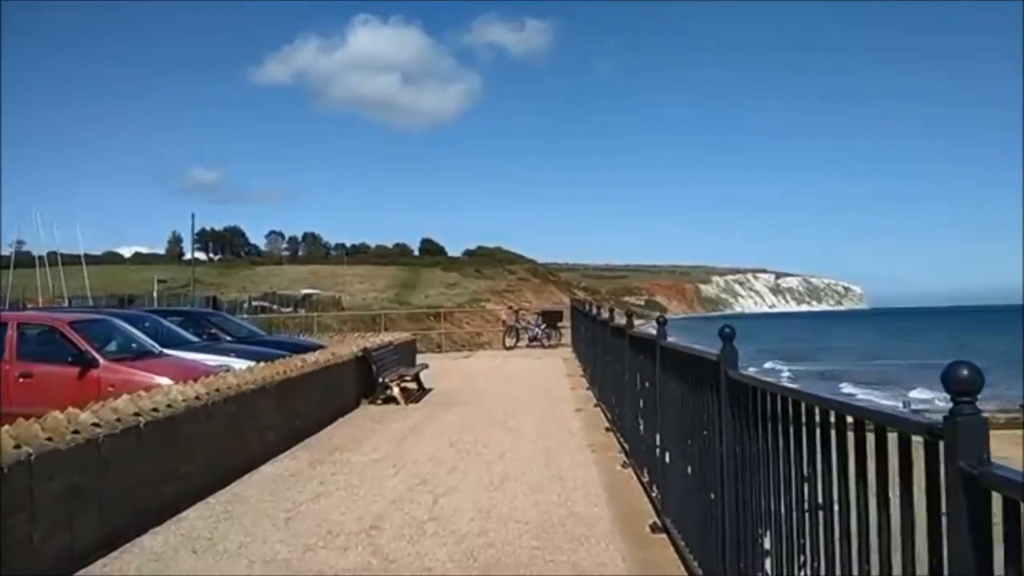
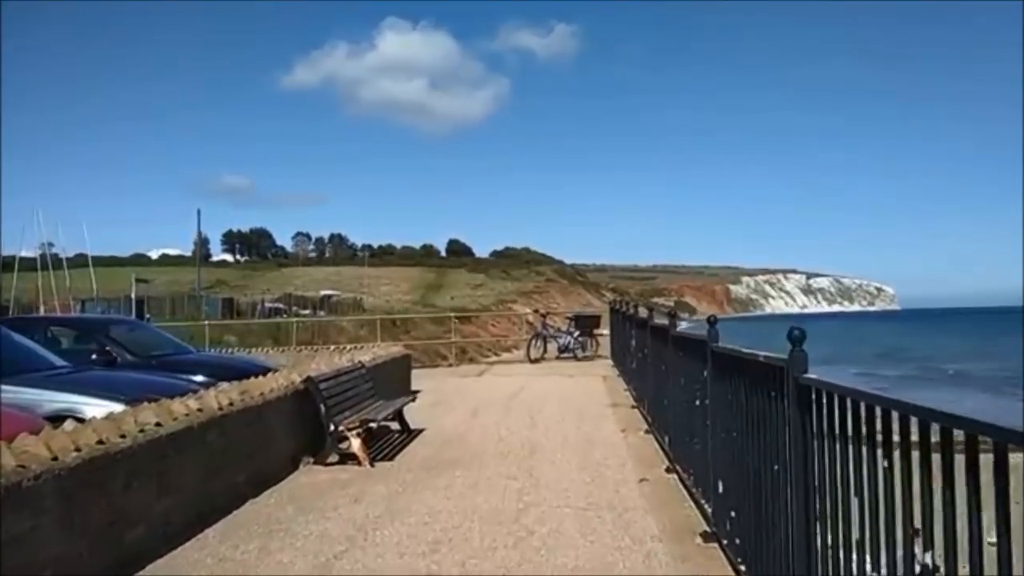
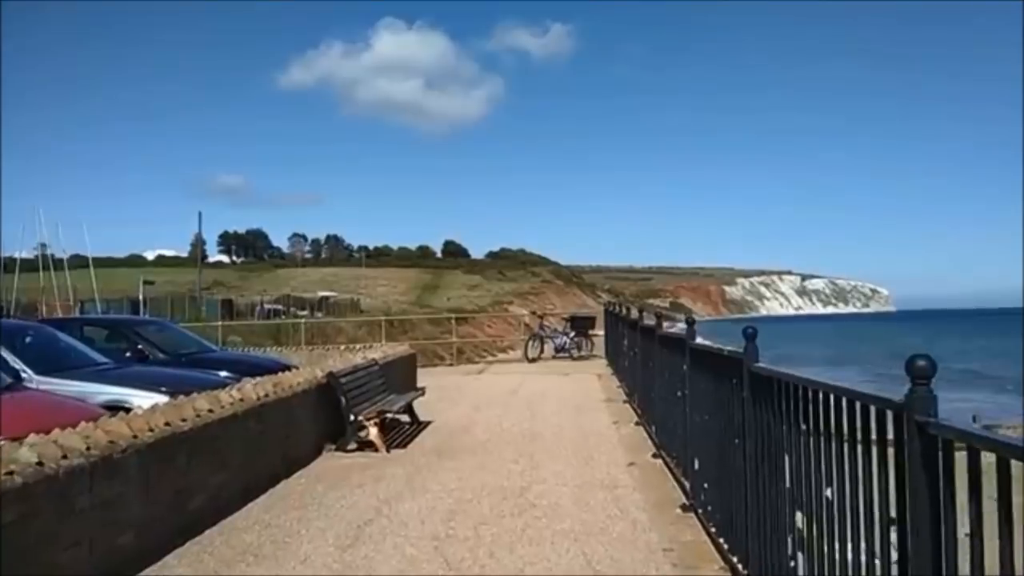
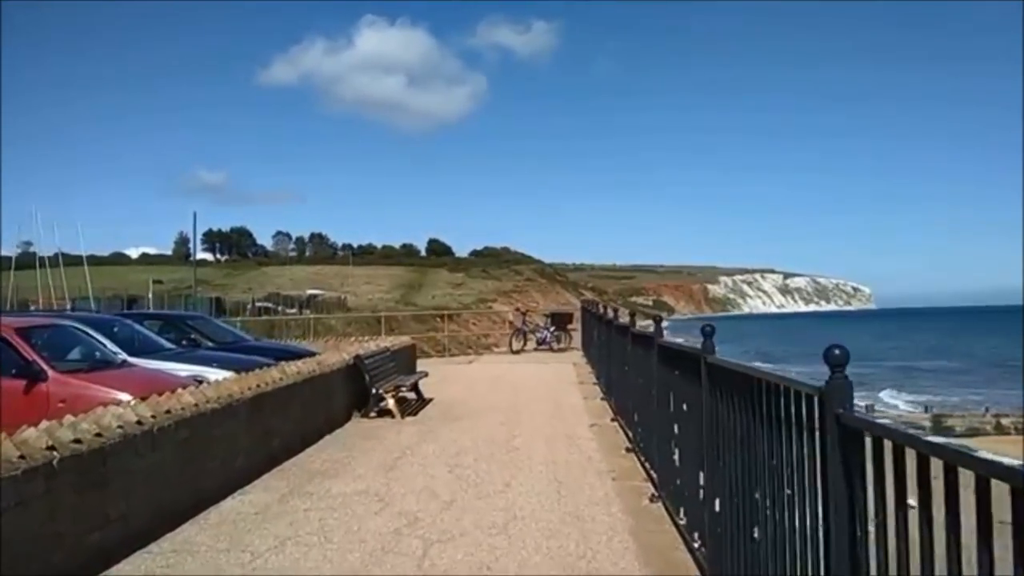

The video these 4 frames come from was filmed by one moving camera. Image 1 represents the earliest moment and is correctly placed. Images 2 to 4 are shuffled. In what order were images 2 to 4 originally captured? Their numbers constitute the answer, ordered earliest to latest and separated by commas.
4, 3, 2
